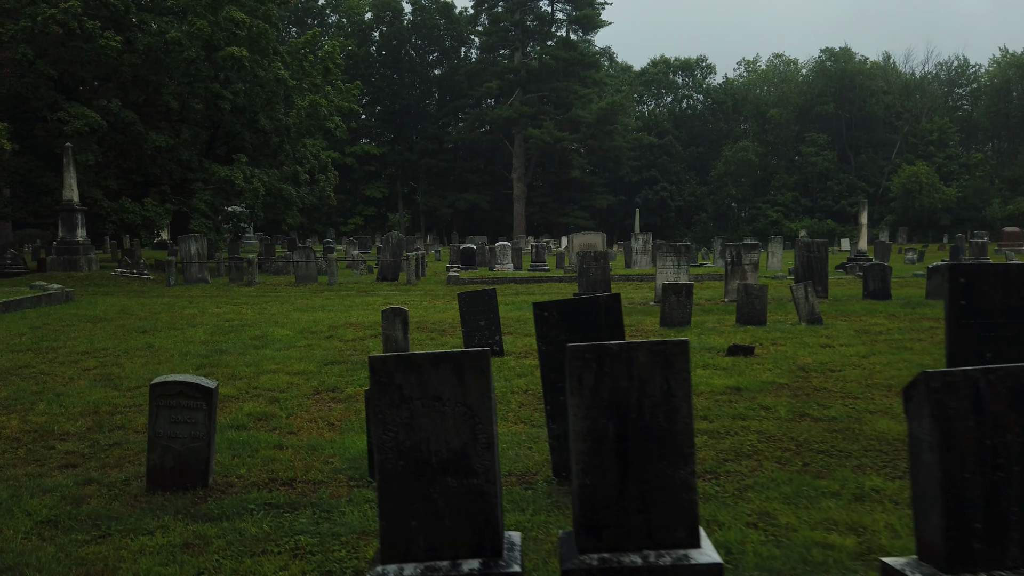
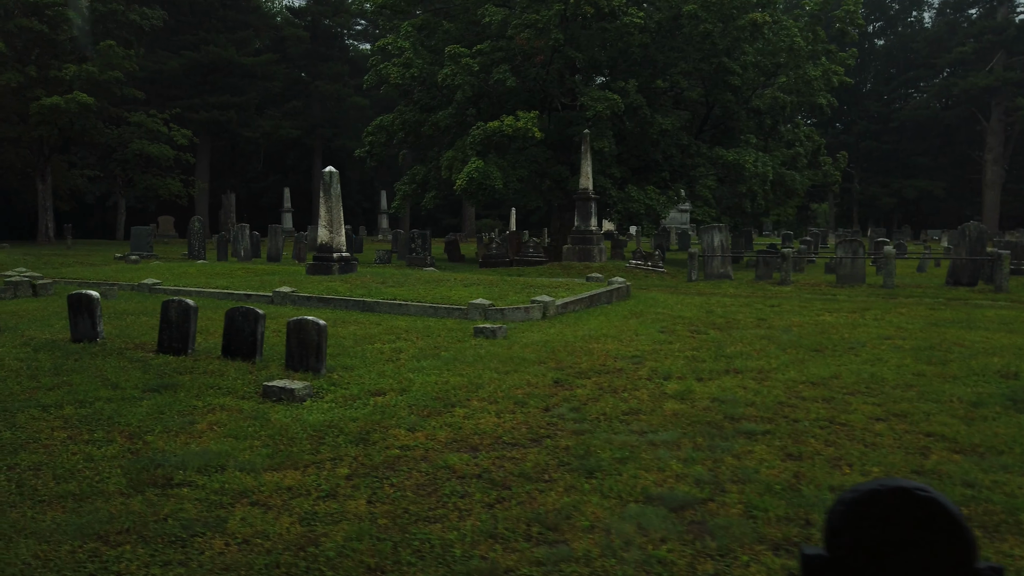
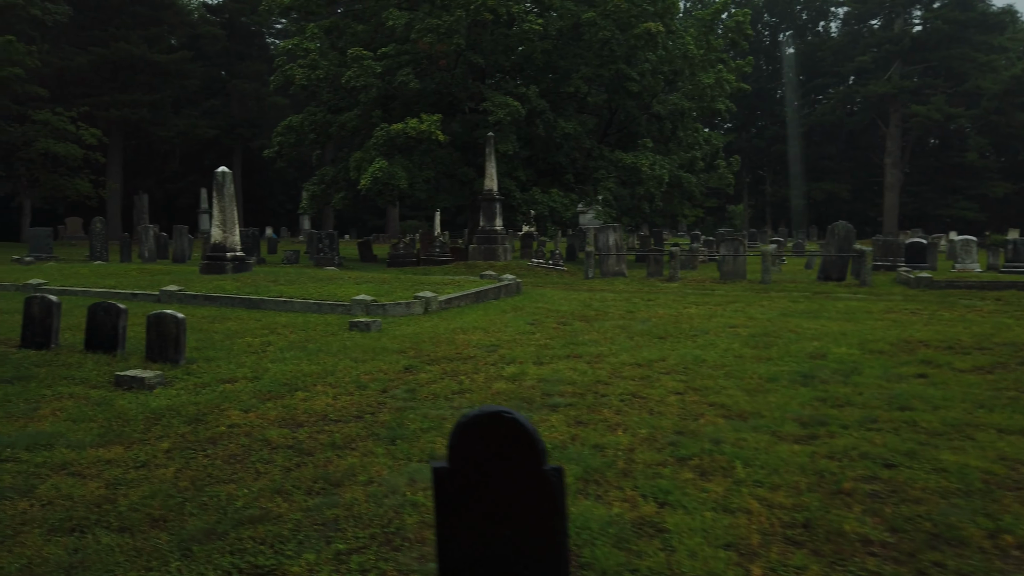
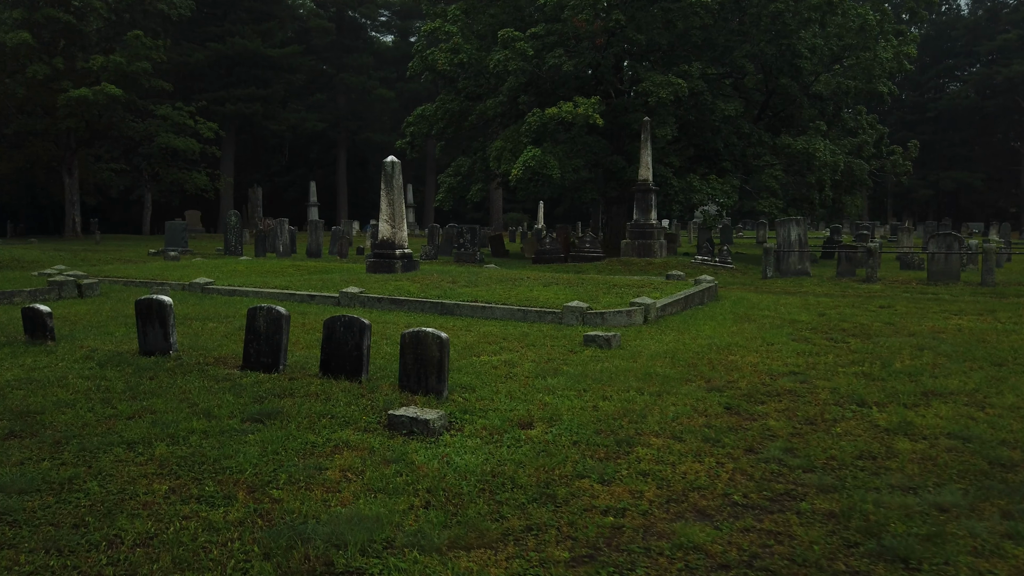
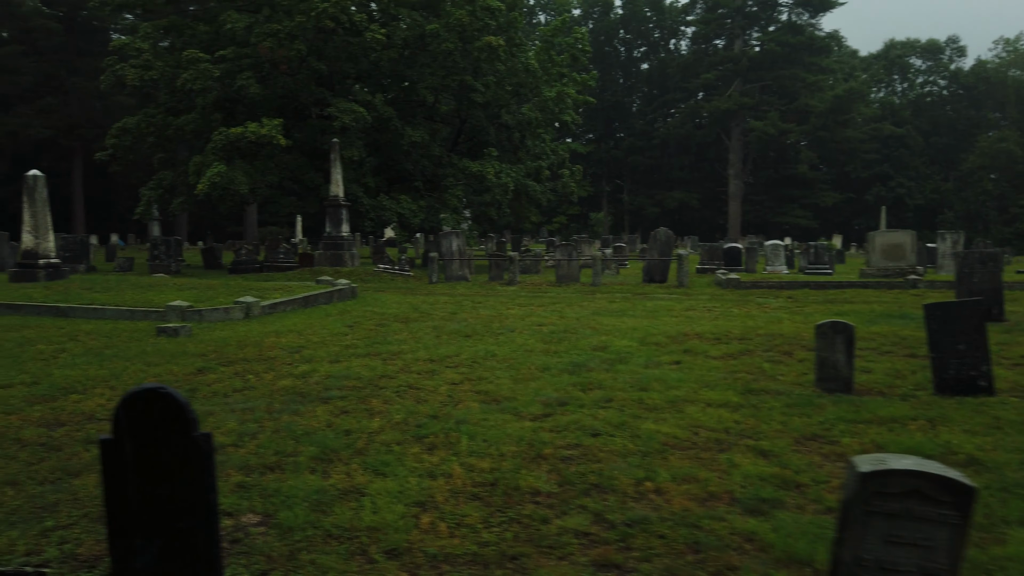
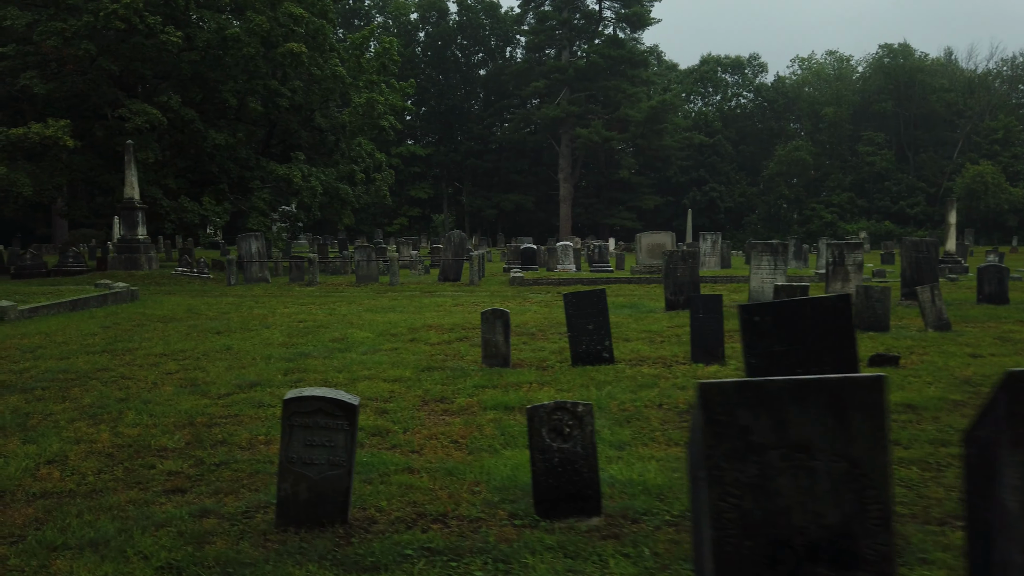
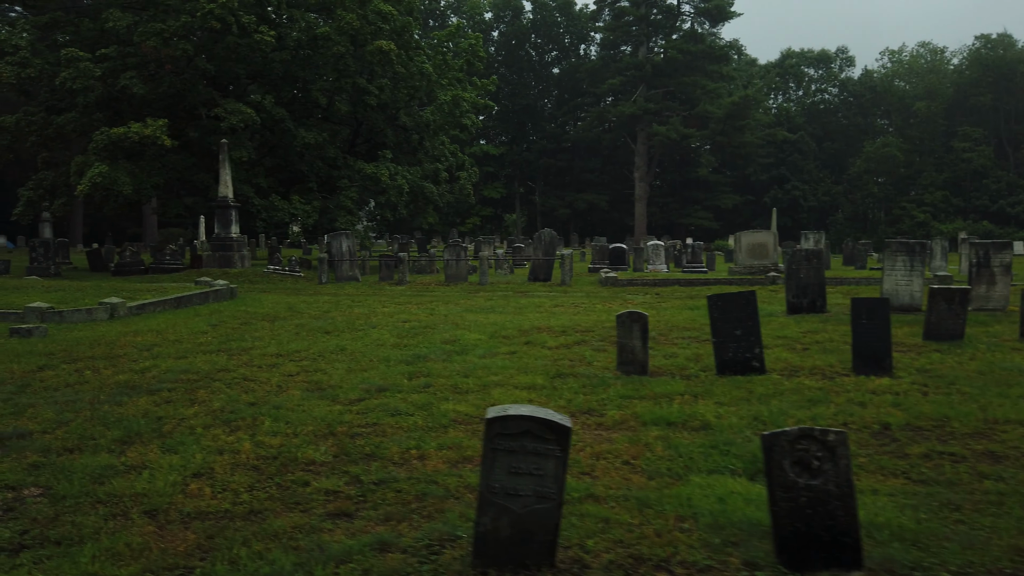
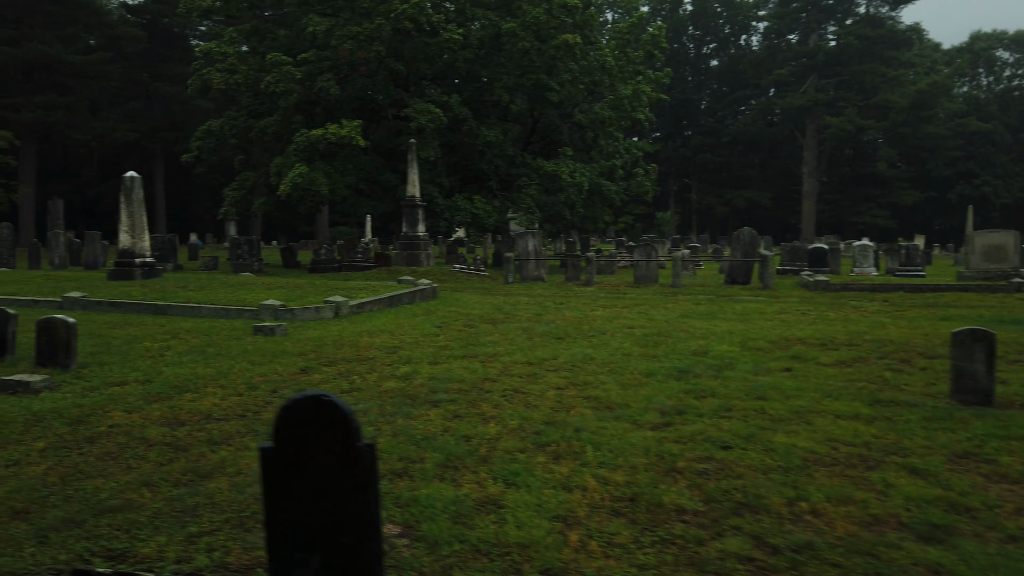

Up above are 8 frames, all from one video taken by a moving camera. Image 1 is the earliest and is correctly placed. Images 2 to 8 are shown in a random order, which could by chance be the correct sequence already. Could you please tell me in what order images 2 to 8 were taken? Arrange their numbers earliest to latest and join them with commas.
6, 7, 5, 8, 3, 2, 4
